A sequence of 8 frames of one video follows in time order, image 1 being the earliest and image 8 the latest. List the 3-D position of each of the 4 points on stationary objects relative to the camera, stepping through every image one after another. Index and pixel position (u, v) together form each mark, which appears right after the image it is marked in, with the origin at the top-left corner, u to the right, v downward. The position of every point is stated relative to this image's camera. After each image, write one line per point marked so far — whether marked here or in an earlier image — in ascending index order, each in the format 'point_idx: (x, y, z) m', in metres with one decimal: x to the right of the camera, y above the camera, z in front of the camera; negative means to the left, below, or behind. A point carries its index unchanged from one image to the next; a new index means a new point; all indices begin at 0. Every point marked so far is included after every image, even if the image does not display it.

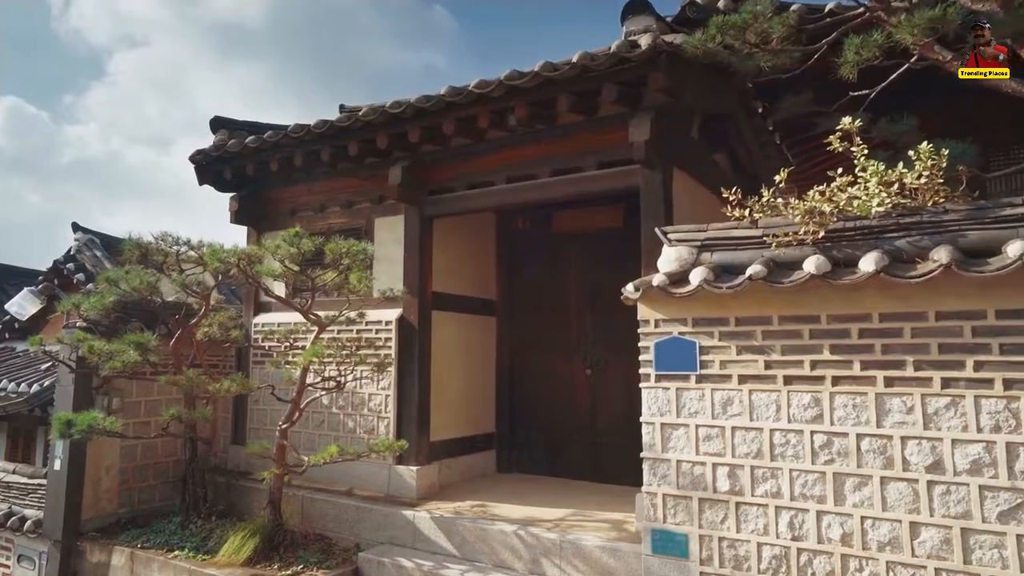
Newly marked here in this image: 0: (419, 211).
0: (-0.9, +0.7, +6.0) m
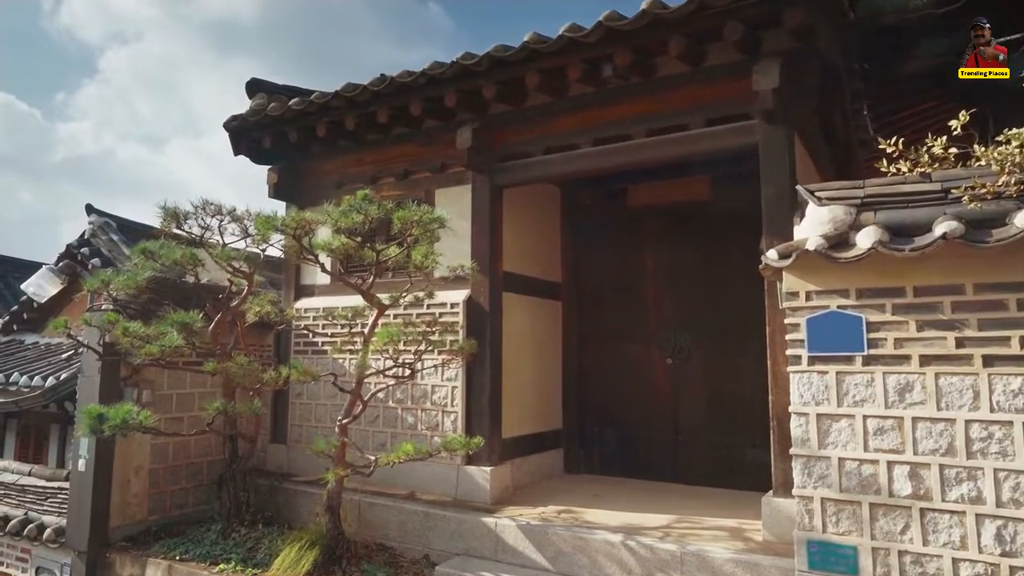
0: (-0.2, +0.9, +5.4) m
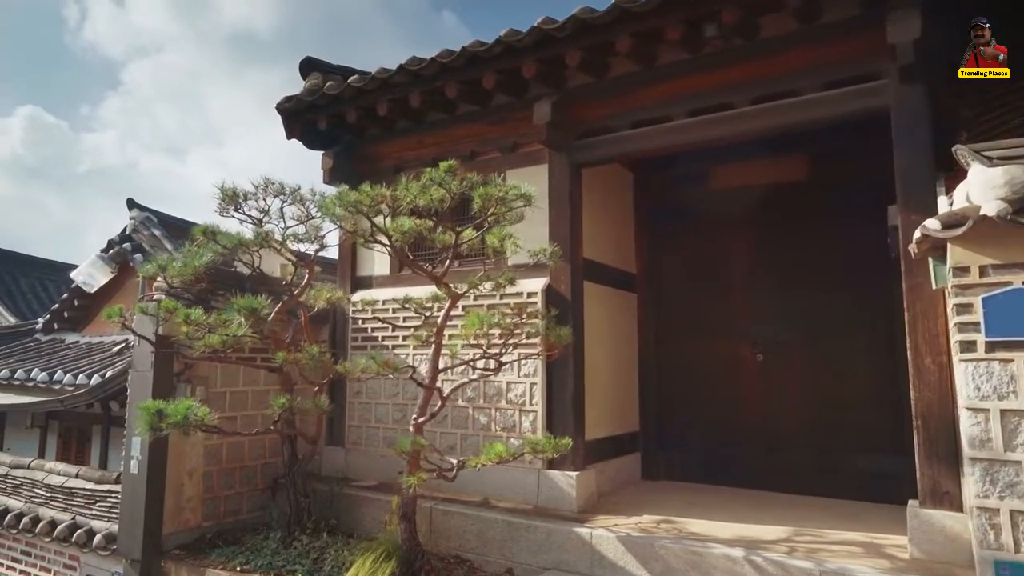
0: (+0.4, +1.0, +4.9) m
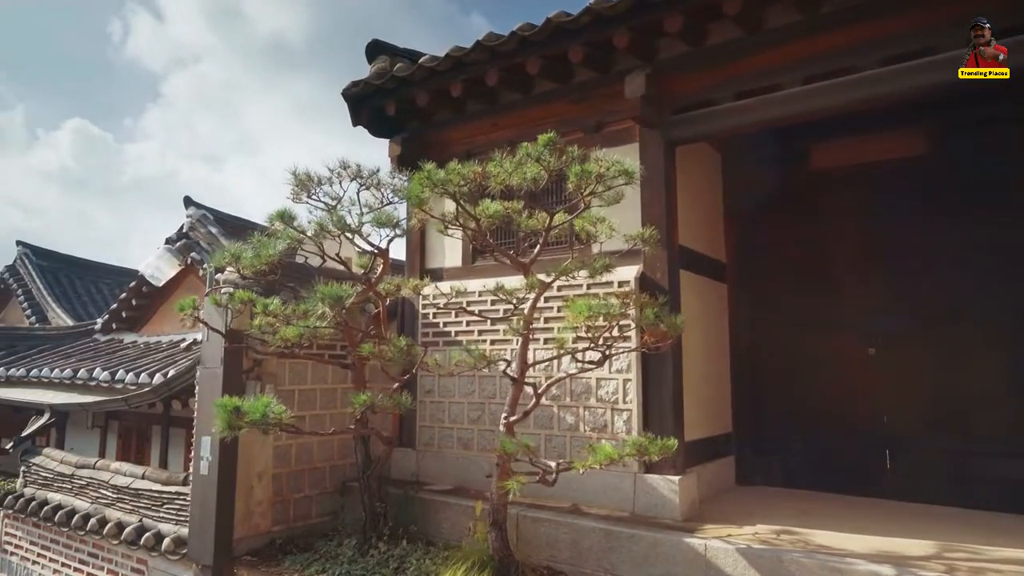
0: (+1.1, +1.1, +4.6) m
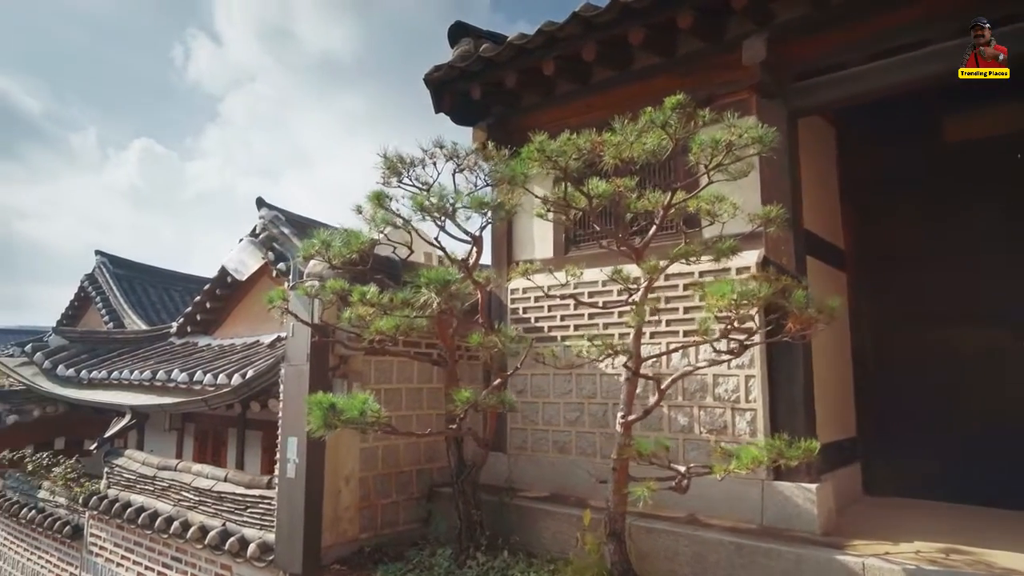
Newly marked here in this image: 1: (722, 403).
0: (+1.8, +1.2, +4.1) m
1: (+1.4, -0.7, +4.0) m
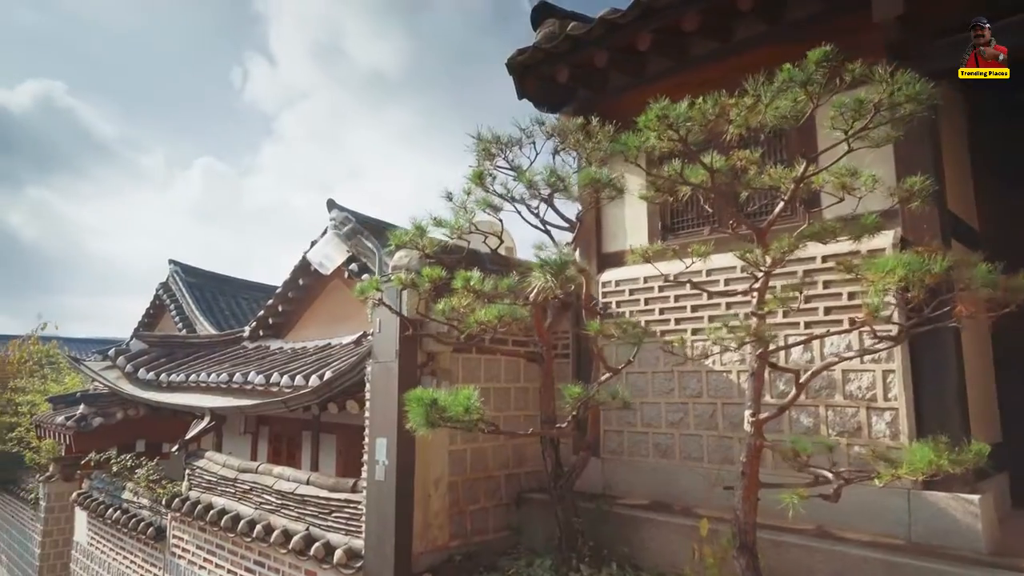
0: (+2.4, +1.3, +3.7) m
1: (+2.0, -0.7, +3.6) m
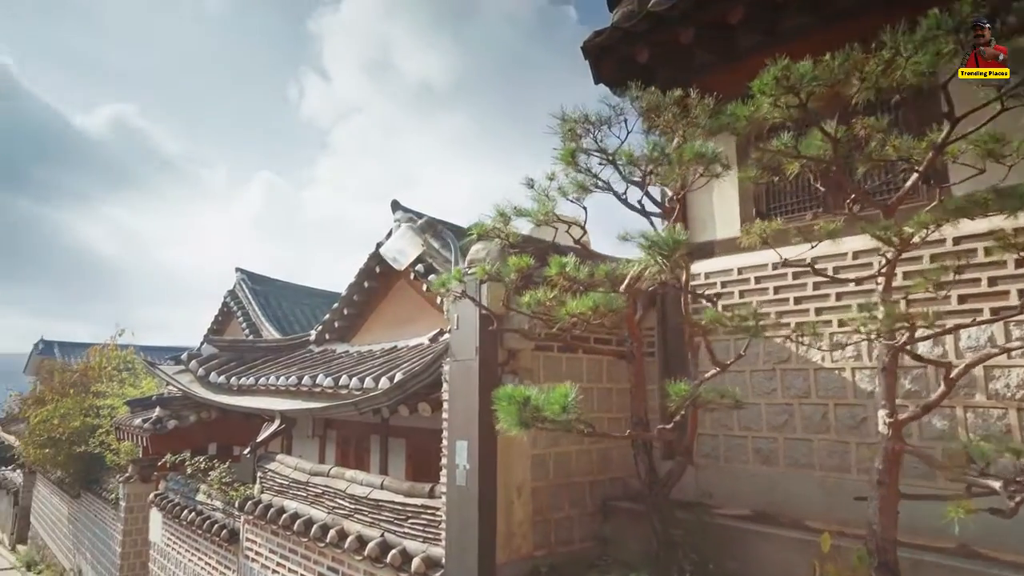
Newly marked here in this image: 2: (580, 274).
0: (+2.8, +1.4, +3.2) m
1: (+2.5, -0.6, +3.2) m
2: (+0.3, +0.1, +3.2) m
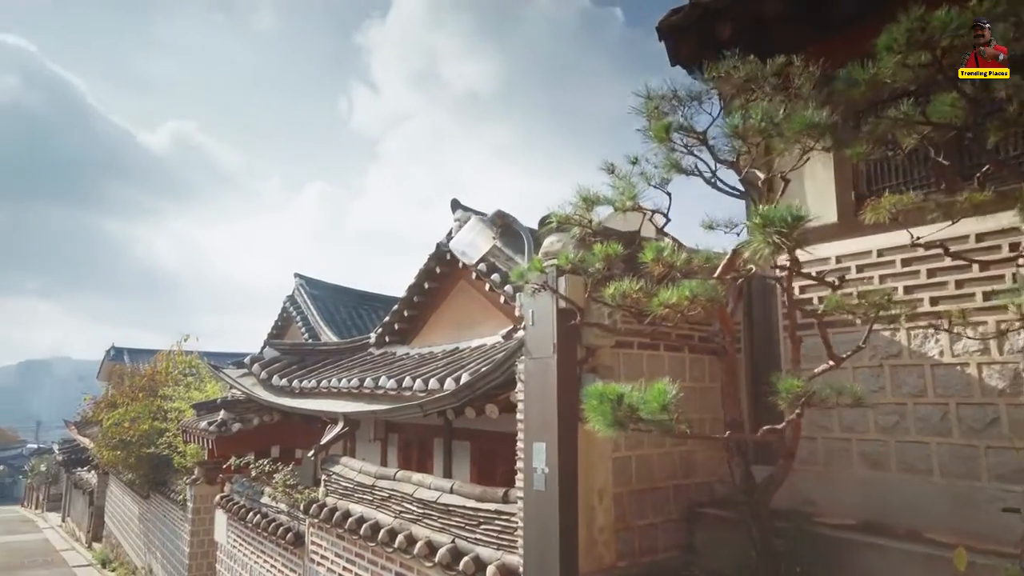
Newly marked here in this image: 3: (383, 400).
0: (+3.2, +1.5, +2.8) m
1: (+2.9, -0.5, +2.7) m
2: (+0.7, +0.1, +2.9) m
3: (-1.4, -1.2, +6.9) m
